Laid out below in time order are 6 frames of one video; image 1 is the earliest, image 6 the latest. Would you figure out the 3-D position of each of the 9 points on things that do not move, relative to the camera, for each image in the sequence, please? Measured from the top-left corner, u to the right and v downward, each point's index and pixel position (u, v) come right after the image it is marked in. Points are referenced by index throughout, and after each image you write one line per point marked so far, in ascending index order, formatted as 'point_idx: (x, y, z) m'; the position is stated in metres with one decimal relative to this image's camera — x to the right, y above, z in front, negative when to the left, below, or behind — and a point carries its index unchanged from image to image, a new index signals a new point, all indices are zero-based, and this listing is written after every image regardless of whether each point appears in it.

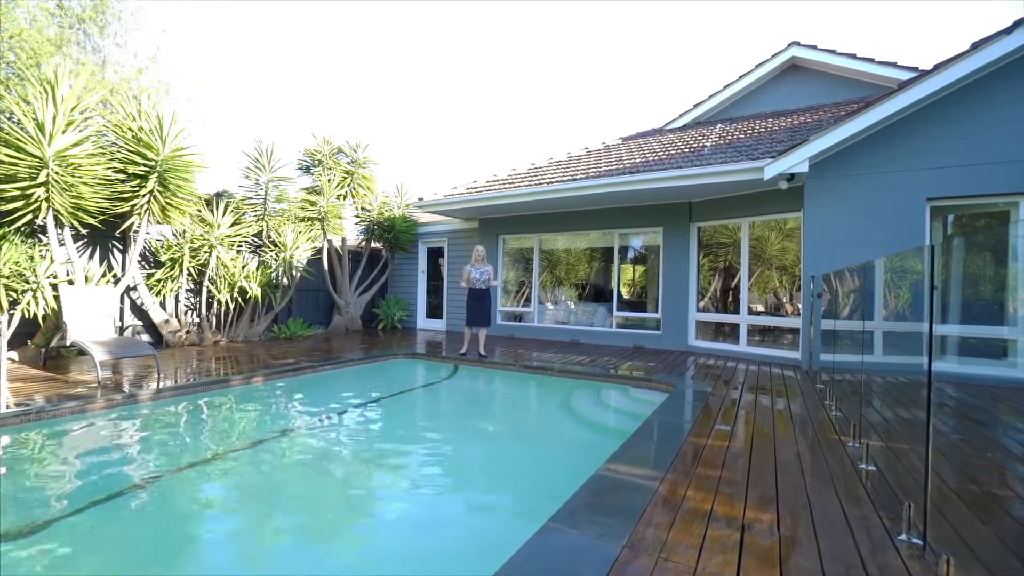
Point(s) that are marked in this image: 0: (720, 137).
0: (+3.1, +2.2, +7.5) m
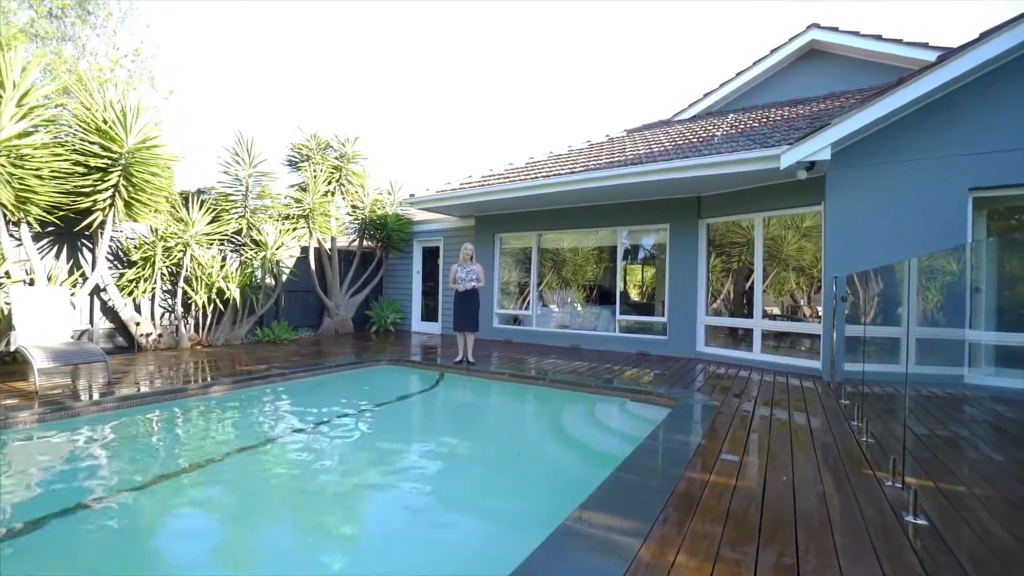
0: (+3.0, +2.2, +6.9) m
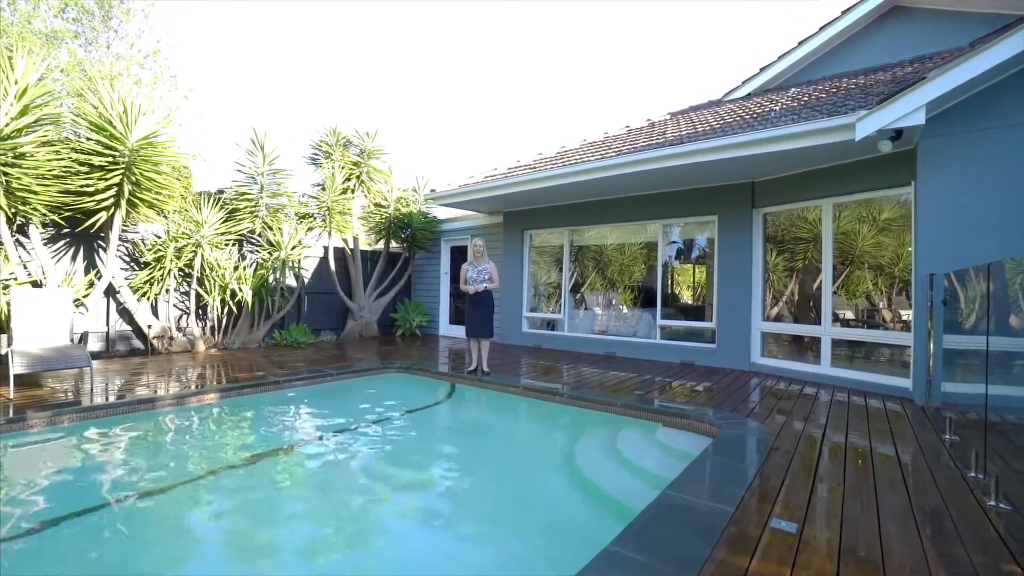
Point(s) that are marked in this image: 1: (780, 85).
0: (+3.3, +2.2, +5.9) m
1: (+4.0, +3.0, +7.4) m
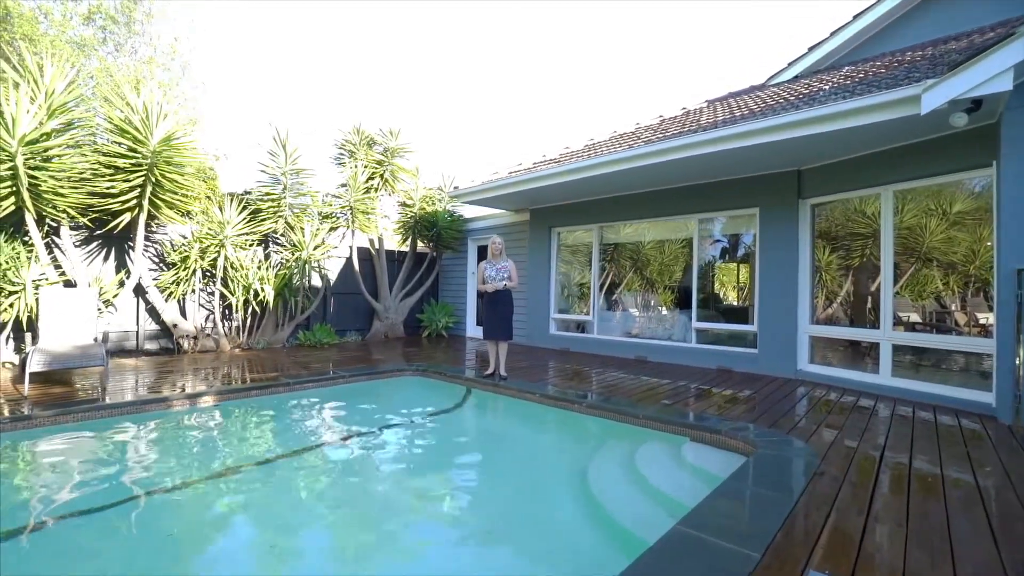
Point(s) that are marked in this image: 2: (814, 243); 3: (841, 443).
0: (+3.5, +2.2, +5.3) m
1: (+4.3, +3.0, +6.8) m
2: (+3.3, +0.5, +5.5) m
3: (+2.1, -1.0, +3.2) m
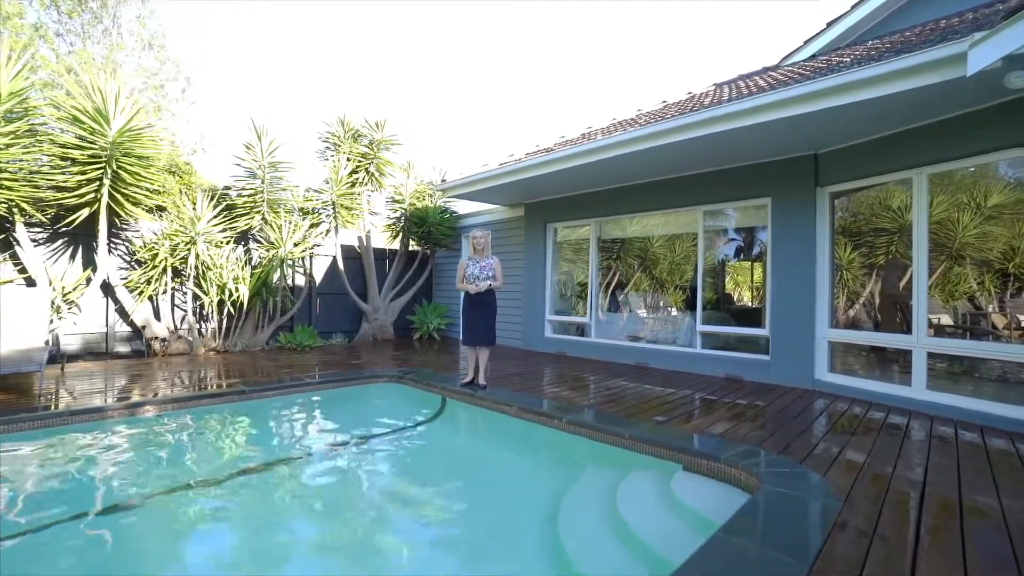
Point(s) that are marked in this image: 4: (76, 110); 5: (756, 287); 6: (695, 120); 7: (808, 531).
0: (+3.4, +2.2, +4.7) m
1: (+4.2, +3.0, +6.1) m
2: (+3.1, +0.5, +4.9) m
3: (+1.9, -1.0, +2.7) m
4: (-4.6, +1.9, +5.3) m
5: (+2.7, 0.0, +5.5) m
6: (+1.7, +1.5, +4.5) m
7: (+1.2, -1.0, +2.1) m
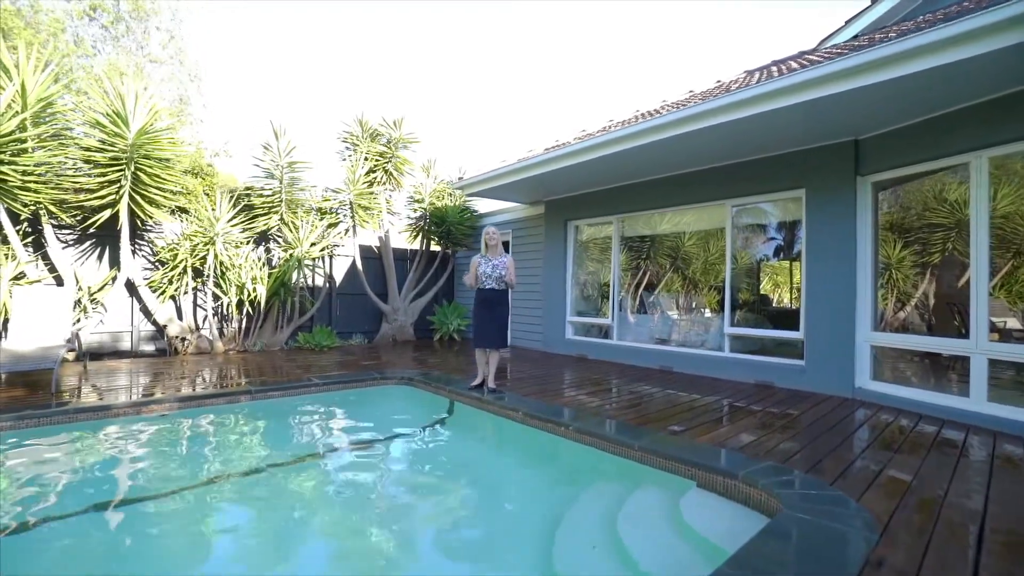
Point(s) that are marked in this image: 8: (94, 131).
0: (+3.4, +2.2, +4.2) m
1: (+4.4, +3.0, +5.6) m
2: (+3.2, +0.5, +4.4) m
3: (+1.9, -1.0, +2.3) m
4: (-4.4, +1.9, +5.4) m
5: (+2.8, 0.0, +5.1) m
6: (+1.7, +1.5, +4.2) m
7: (+1.1, -1.0, +1.8) m
8: (-4.5, +1.7, +5.4) m
